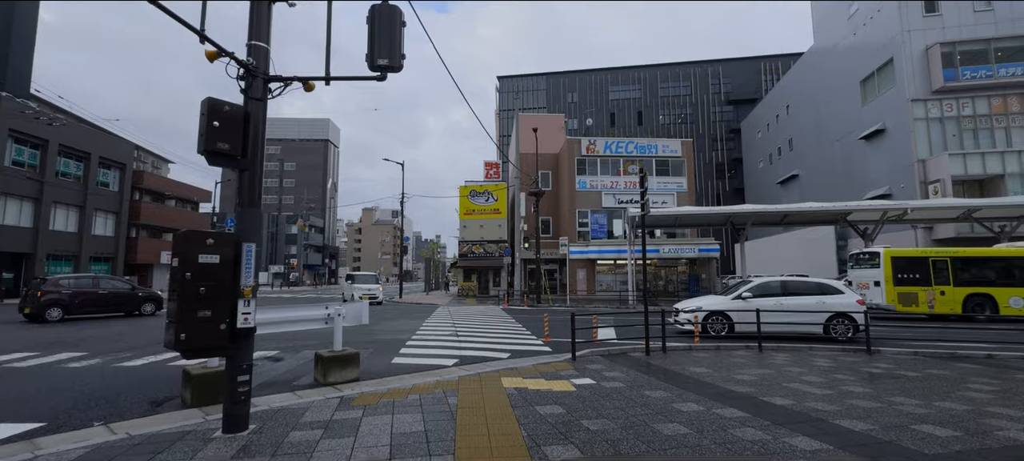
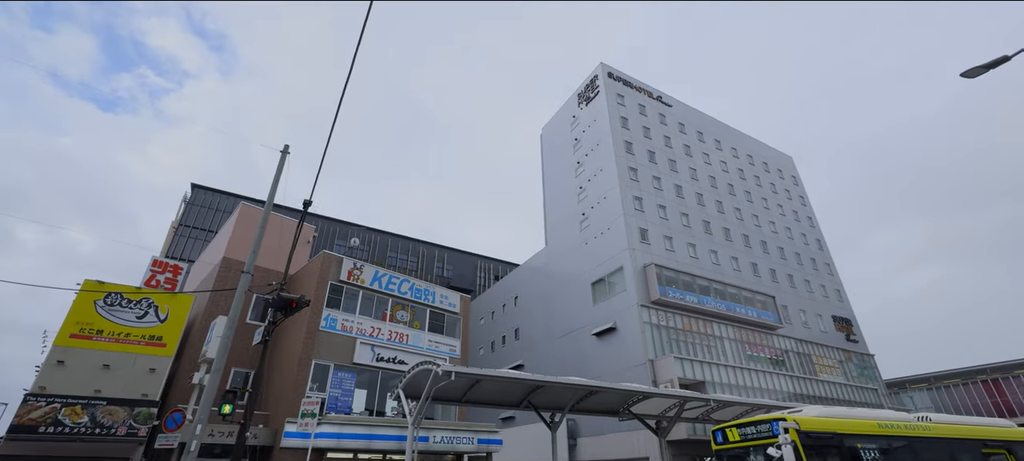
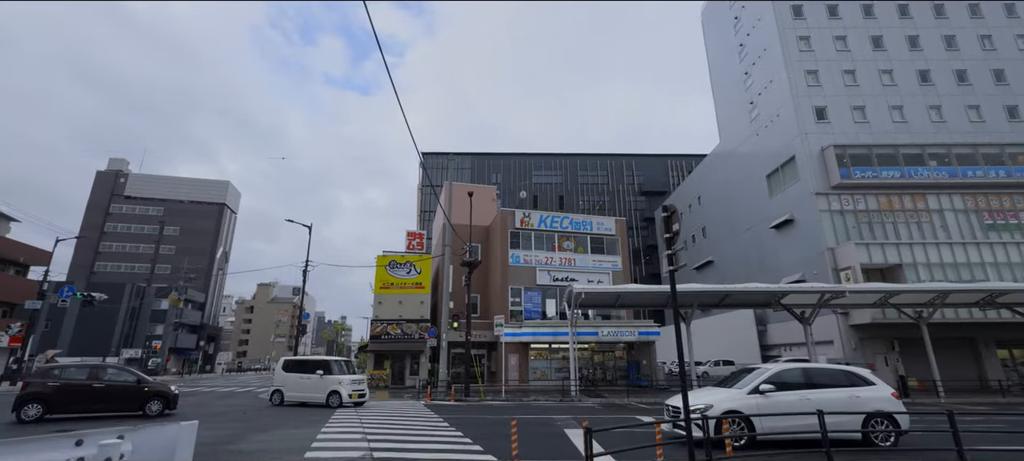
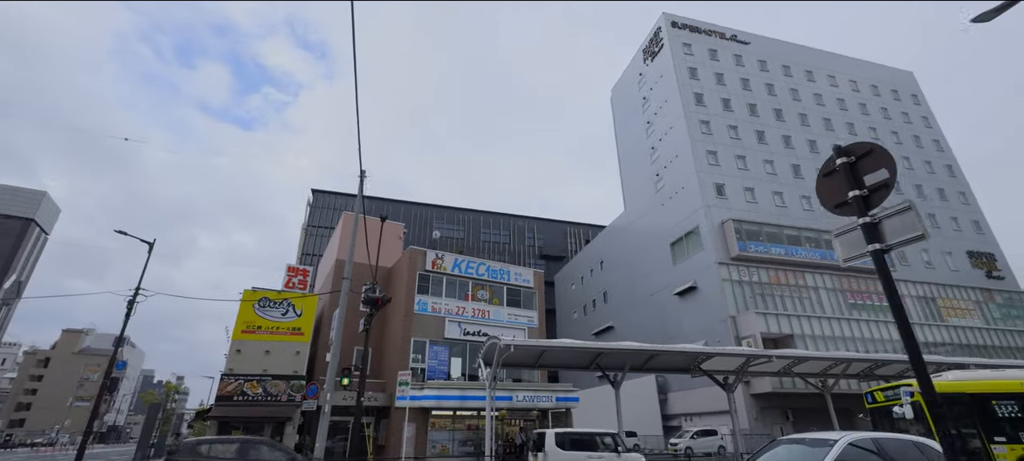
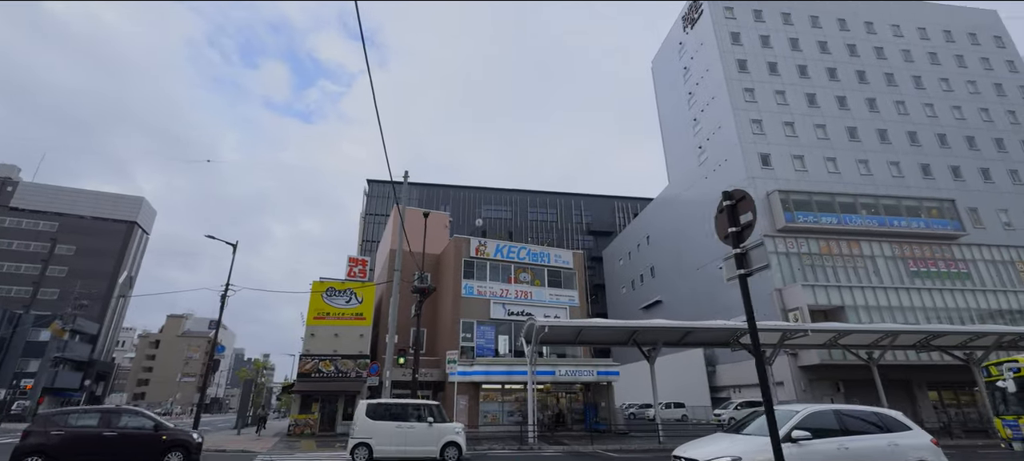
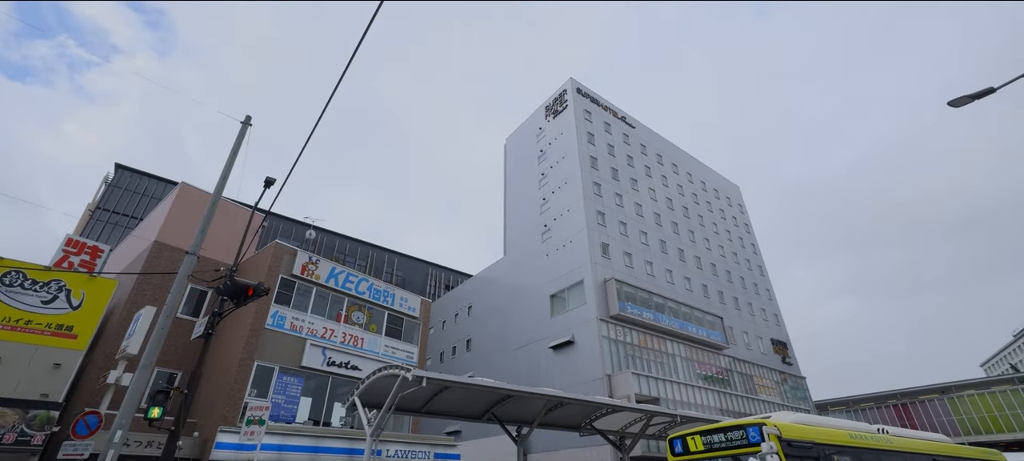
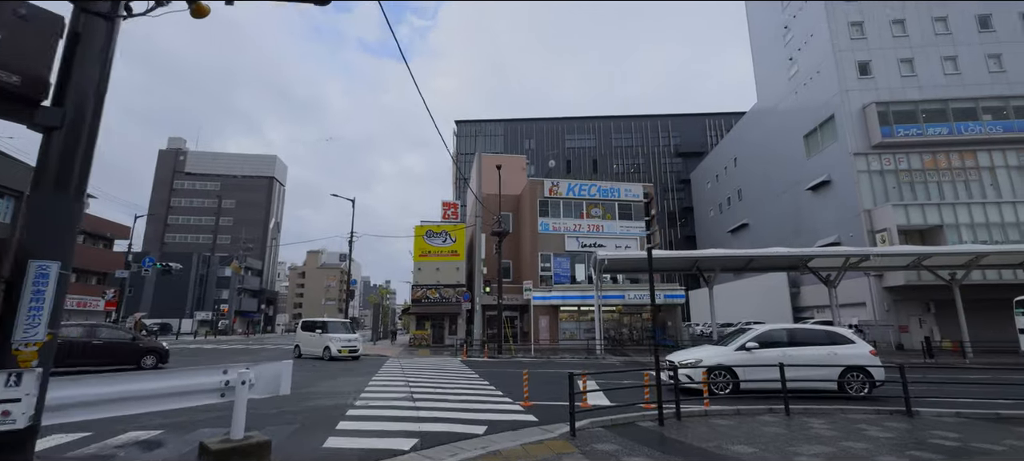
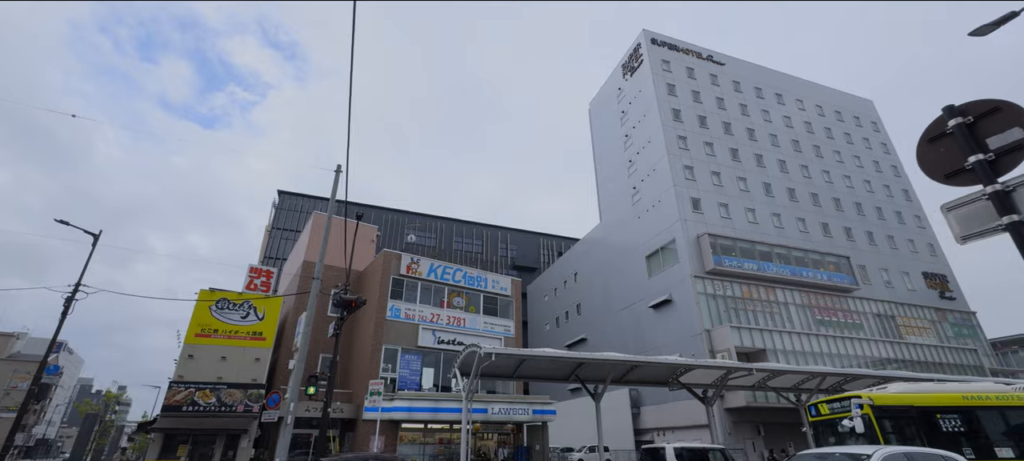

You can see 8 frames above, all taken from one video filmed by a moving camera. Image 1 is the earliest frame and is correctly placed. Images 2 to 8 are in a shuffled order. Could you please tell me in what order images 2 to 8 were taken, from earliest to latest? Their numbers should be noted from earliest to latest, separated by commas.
7, 3, 5, 4, 8, 2, 6
